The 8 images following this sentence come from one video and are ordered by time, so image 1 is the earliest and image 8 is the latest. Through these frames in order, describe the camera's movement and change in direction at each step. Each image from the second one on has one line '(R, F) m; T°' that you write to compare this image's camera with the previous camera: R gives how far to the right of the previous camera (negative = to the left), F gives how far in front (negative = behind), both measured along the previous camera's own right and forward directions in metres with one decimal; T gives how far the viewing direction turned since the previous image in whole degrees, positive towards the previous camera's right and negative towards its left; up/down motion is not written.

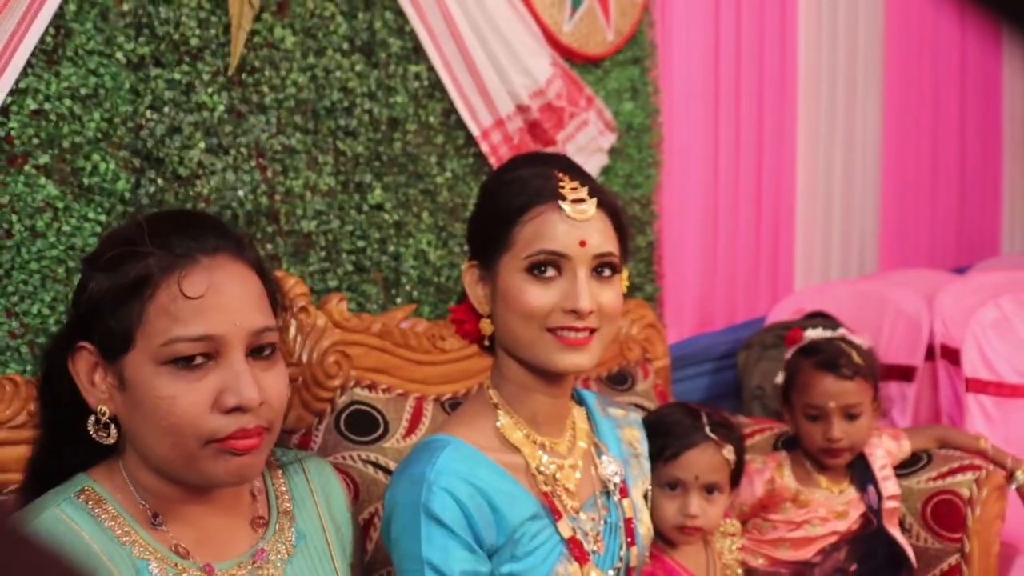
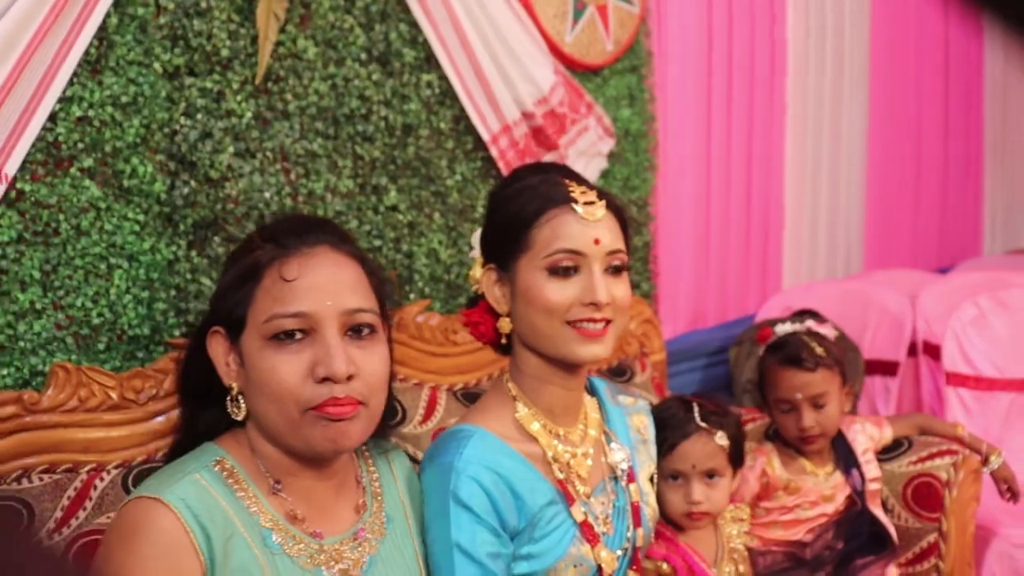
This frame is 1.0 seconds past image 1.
(-0.1, -0.2) m; +1°
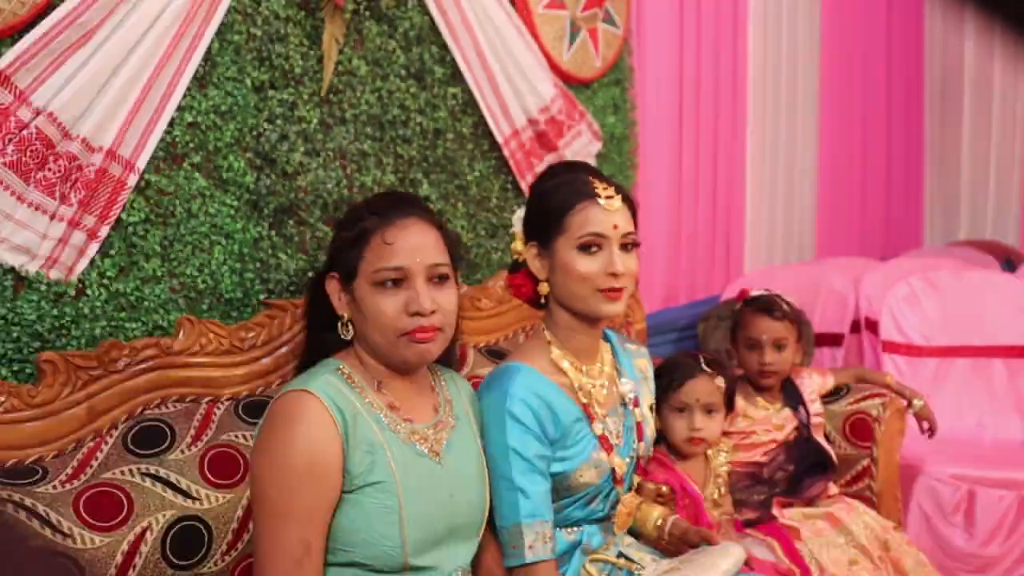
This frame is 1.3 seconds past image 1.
(-0.2, -0.6) m; +2°
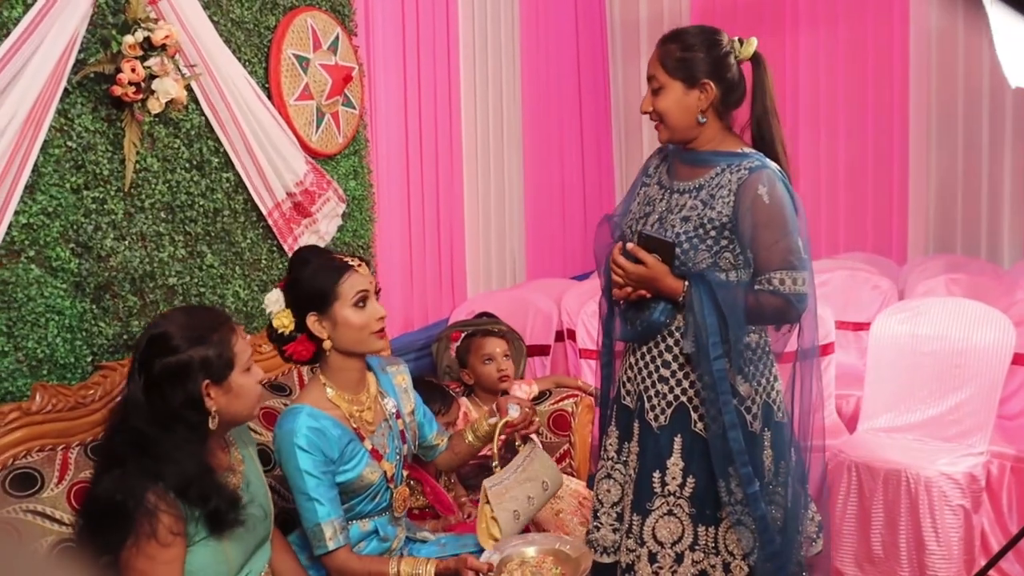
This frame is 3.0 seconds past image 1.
(+0.6, +0.6) m; -11°
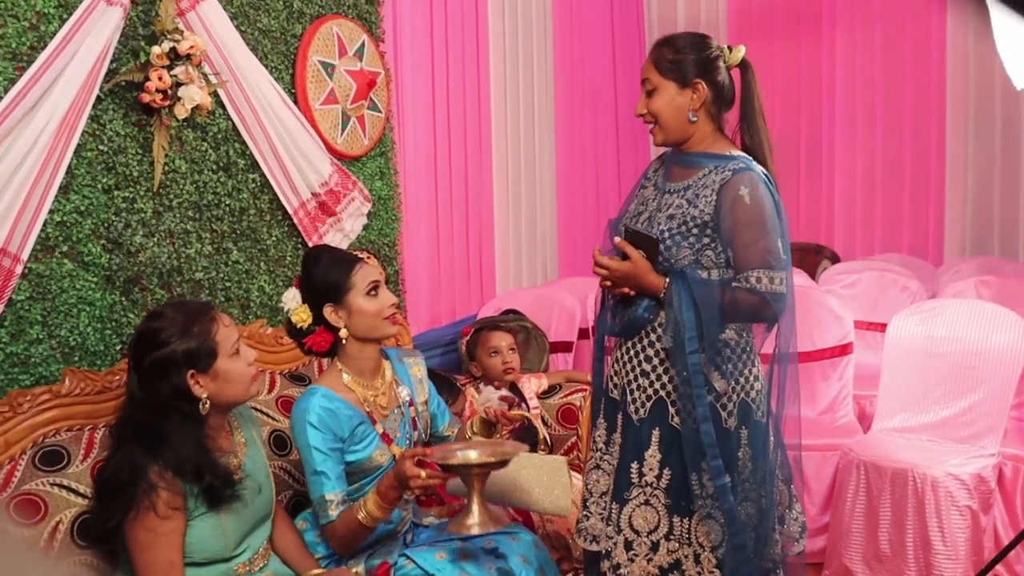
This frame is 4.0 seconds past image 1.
(+0.1, -0.1) m; -4°
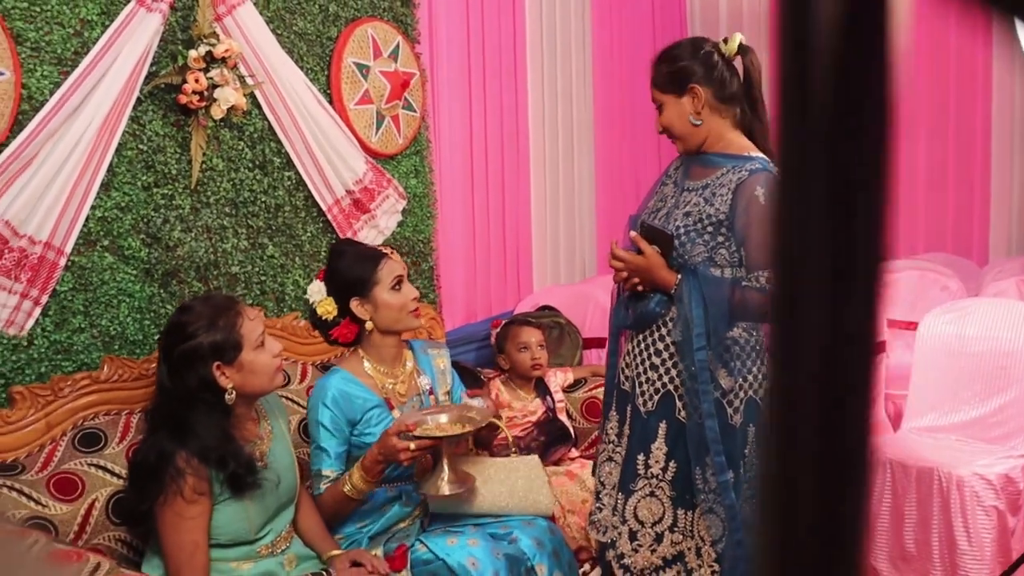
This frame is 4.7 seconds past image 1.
(+0.1, -0.1) m; -3°
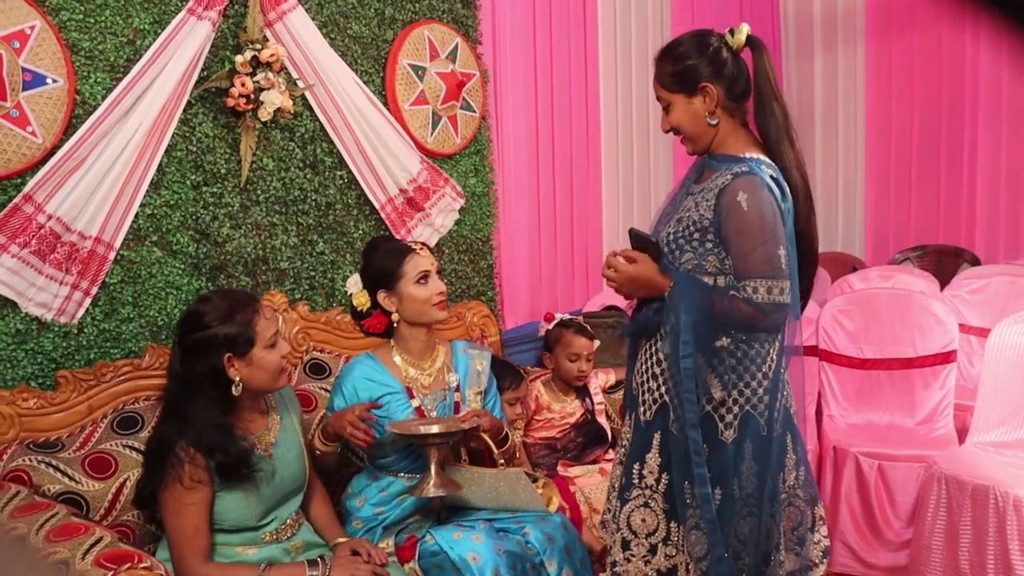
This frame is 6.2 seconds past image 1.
(+0.2, 0.0) m; -8°
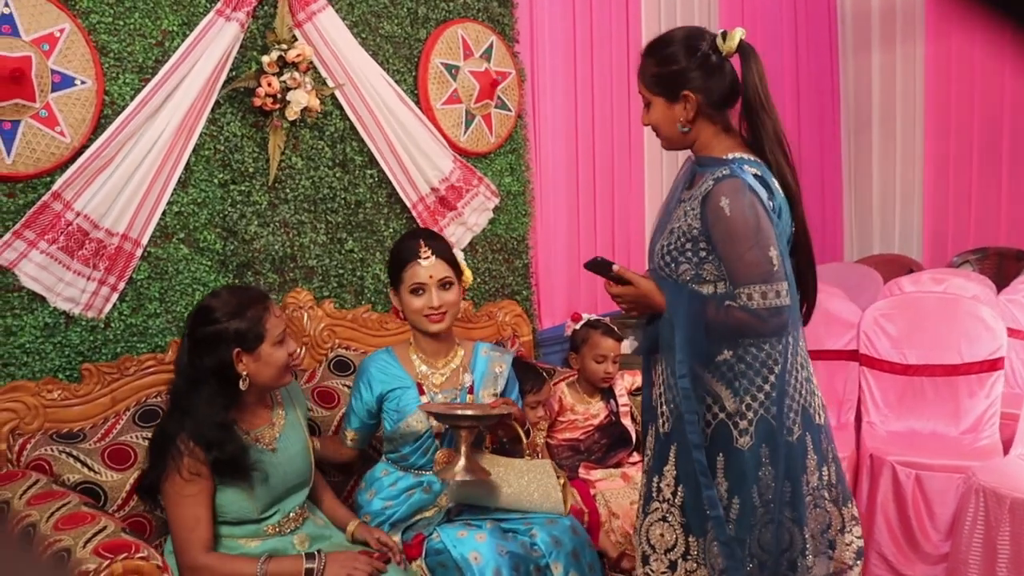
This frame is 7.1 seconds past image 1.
(+0.1, 0.0) m; -4°
